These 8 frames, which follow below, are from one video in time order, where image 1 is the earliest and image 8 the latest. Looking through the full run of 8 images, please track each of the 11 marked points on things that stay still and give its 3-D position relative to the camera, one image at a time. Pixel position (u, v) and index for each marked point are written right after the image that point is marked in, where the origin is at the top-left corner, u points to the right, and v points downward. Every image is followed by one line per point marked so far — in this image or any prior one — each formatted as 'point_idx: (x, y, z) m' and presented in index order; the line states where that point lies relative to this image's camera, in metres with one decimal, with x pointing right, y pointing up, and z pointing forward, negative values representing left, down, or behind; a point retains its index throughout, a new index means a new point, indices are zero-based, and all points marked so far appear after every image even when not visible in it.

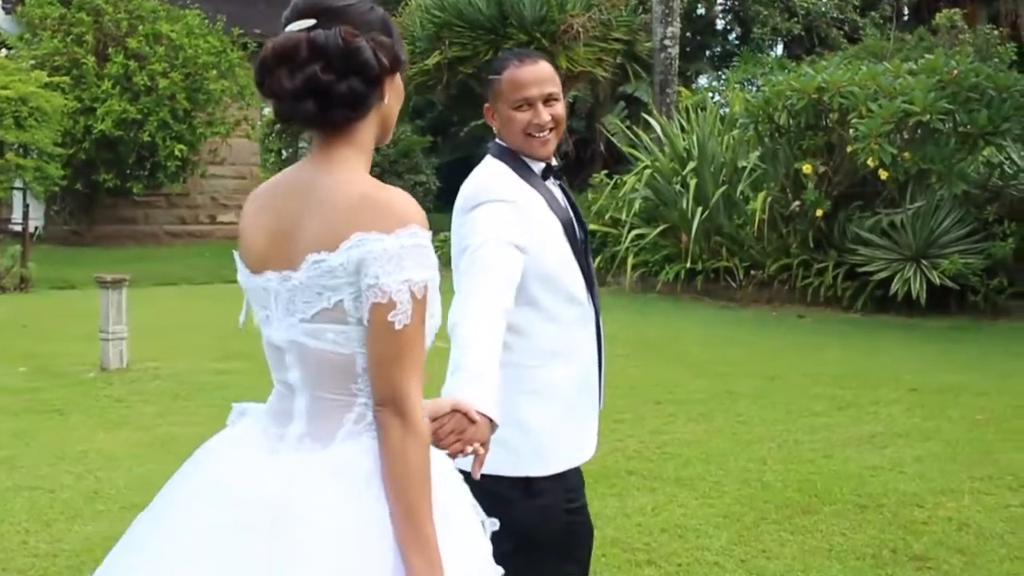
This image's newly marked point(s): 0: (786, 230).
0: (+2.5, +0.5, +12.1) m
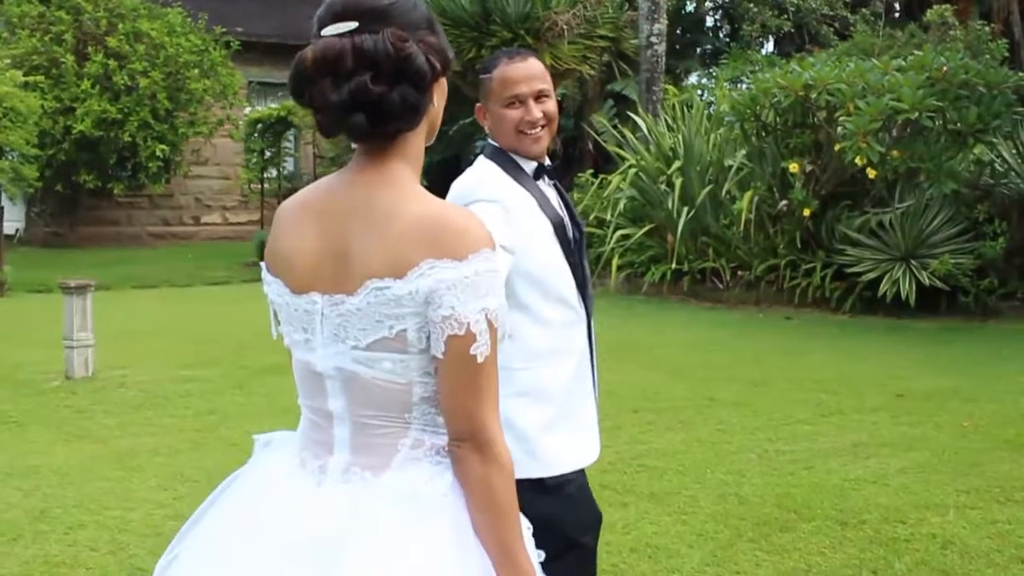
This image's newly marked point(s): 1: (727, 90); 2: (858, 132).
0: (+2.3, +0.5, +11.9) m
1: (+2.0, +1.8, +12.3) m
2: (+2.7, +1.2, +10.4) m
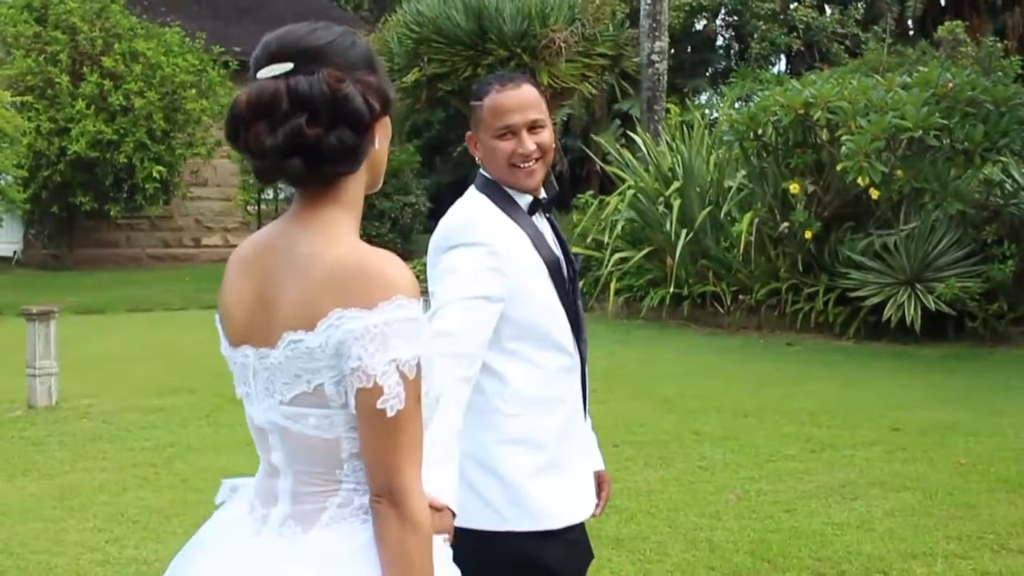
0: (+2.3, +0.3, +11.5) m
1: (+1.9, +1.6, +12.0) m
2: (+2.6, +1.0, +10.1) m
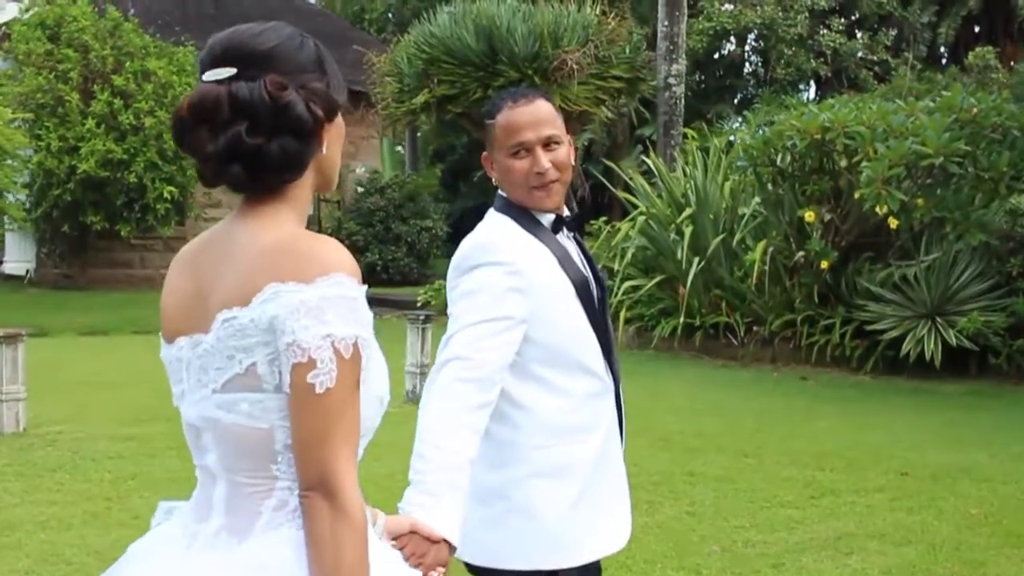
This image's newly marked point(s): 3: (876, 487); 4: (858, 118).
0: (+2.3, 0.0, +11.0) m
1: (+2.0, +1.4, +11.6) m
2: (+2.6, +0.8, +9.6) m
3: (+1.6, -0.9, +6.0) m
4: (+2.6, +1.3, +10.0) m
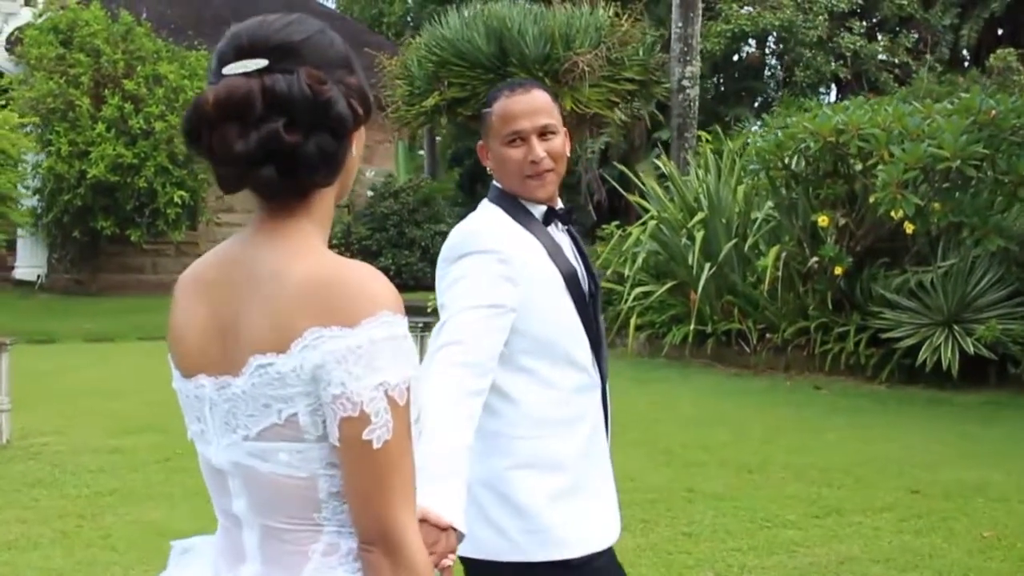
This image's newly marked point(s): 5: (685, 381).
0: (+2.4, 0.0, +10.8) m
1: (+2.1, +1.3, +11.3) m
2: (+2.7, +0.7, +9.3) m
3: (+1.6, -0.9, +5.7) m
4: (+2.6, +1.2, +9.7) m
5: (+1.3, -0.7, +10.2) m
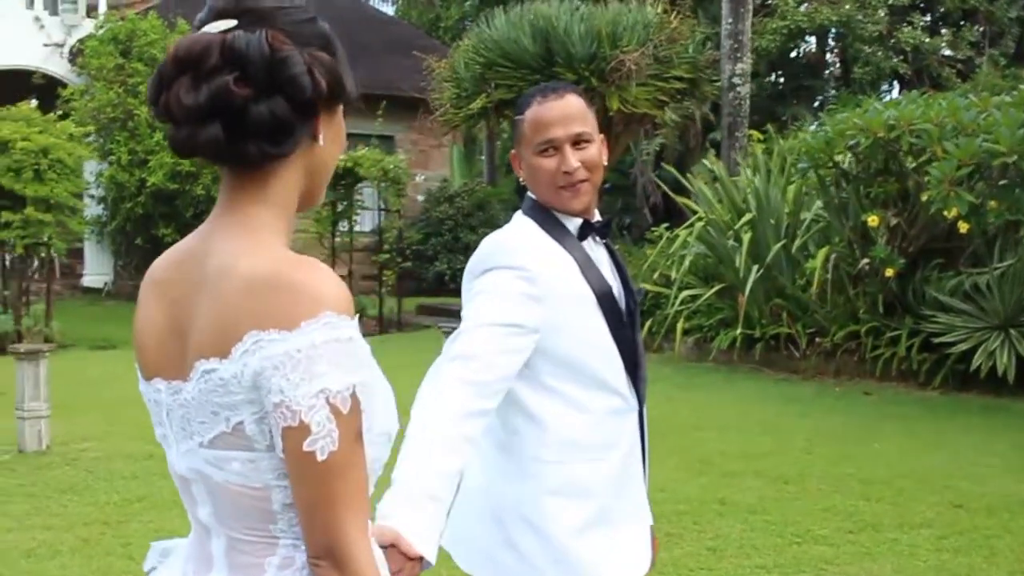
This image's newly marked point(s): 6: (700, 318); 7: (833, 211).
0: (+2.7, 0.0, +10.5) m
1: (+2.4, +1.3, +11.0) m
2: (+2.9, +0.7, +9.0) m
3: (+1.7, -1.0, +5.5) m
4: (+2.9, +1.2, +9.4) m
5: (+1.7, -0.7, +10.0) m
6: (+1.6, -0.3, +11.4) m
7: (+2.5, +0.6, +10.4) m
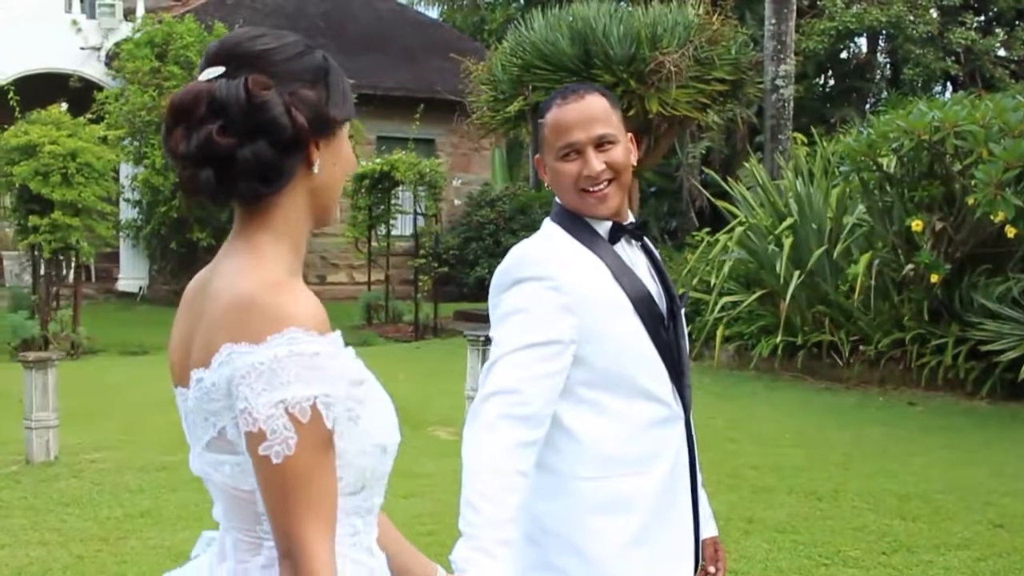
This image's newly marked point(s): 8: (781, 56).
0: (+2.9, -0.1, +10.1) m
1: (+2.7, +1.2, +10.7) m
2: (+3.1, +0.7, +8.7) m
3: (+1.8, -1.0, +5.2) m
4: (+3.1, +1.2, +9.1) m
5: (+1.9, -0.8, +9.7) m
6: (+1.9, -0.3, +11.1) m
7: (+2.8, +0.6, +10.1) m
8: (+2.6, +2.3, +13.0) m
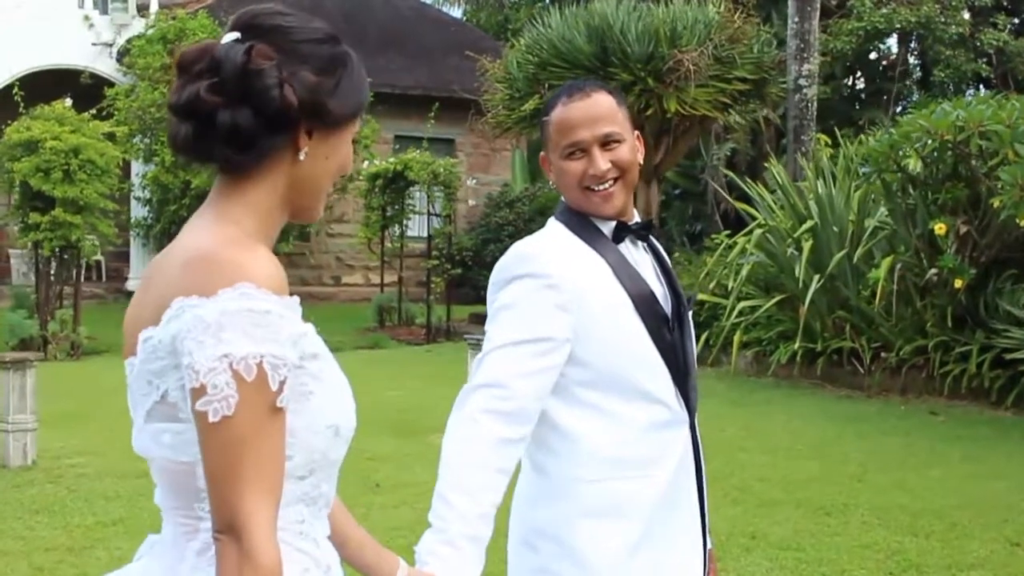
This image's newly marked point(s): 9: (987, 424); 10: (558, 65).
0: (+3.0, -0.1, +9.8) m
1: (+2.8, +1.2, +10.4) m
2: (+3.2, +0.7, +8.3) m
3: (+1.7, -1.0, +4.9) m
4: (+3.2, +1.1, +8.7) m
5: (+1.9, -0.8, +9.4) m
6: (+2.0, -0.3, +10.8) m
7: (+2.8, +0.5, +9.7) m
8: (+2.8, +2.2, +12.7) m
9: (+3.1, -0.9, +8.6) m
10: (+0.5, +2.2, +12.9) m
